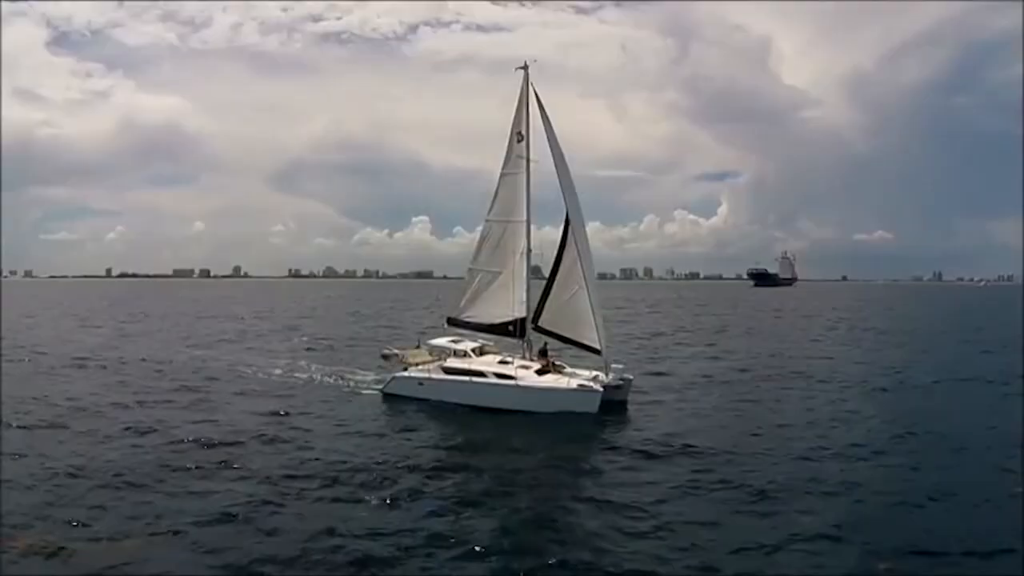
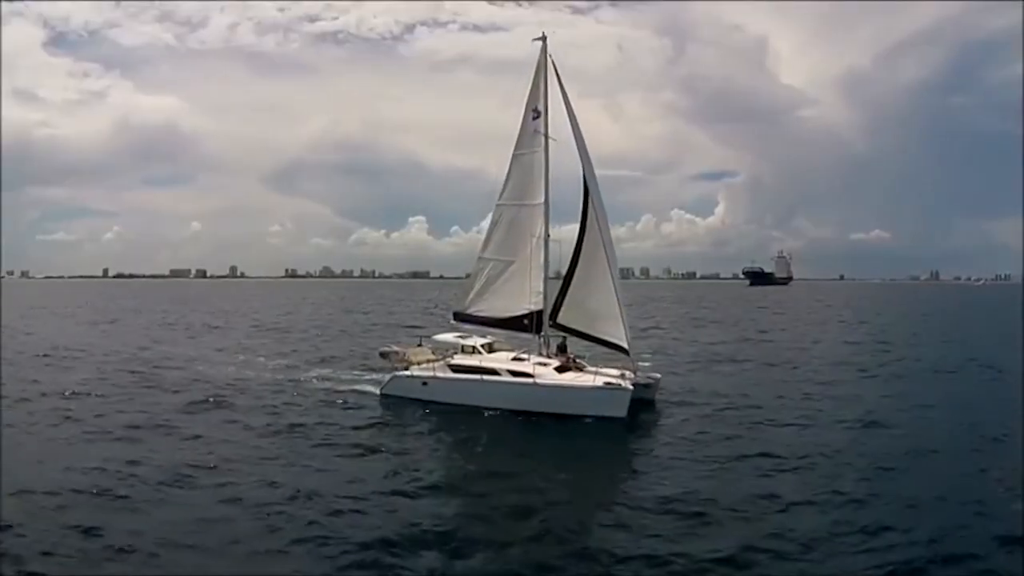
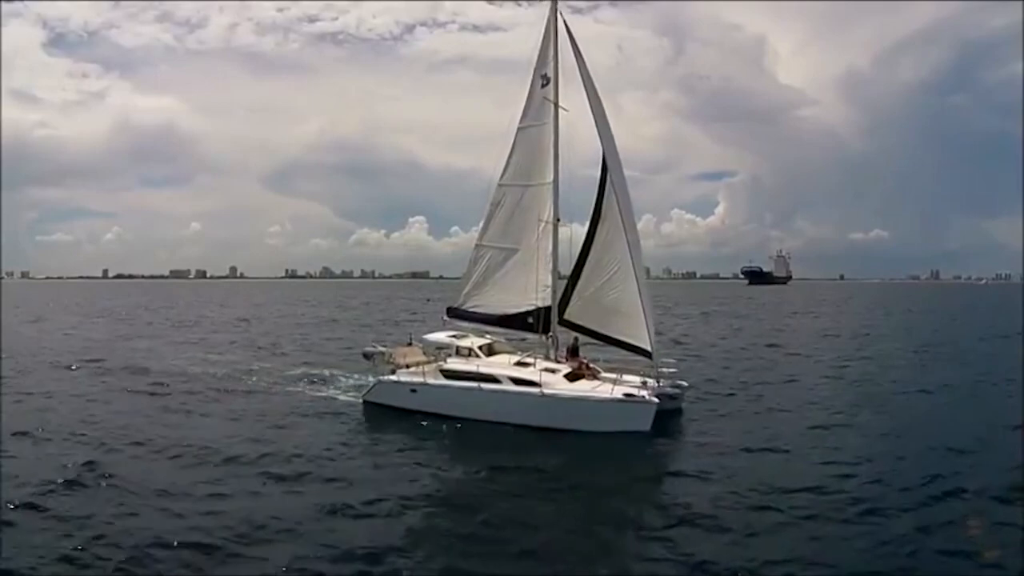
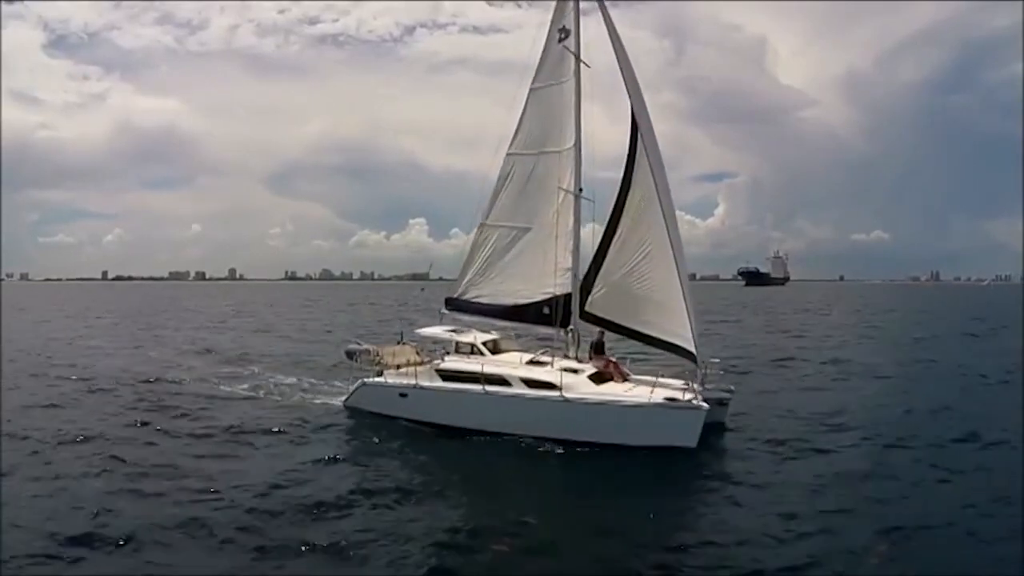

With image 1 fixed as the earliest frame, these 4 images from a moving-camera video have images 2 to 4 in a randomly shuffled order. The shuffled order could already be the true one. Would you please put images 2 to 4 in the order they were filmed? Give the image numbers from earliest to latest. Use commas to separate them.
2, 3, 4
